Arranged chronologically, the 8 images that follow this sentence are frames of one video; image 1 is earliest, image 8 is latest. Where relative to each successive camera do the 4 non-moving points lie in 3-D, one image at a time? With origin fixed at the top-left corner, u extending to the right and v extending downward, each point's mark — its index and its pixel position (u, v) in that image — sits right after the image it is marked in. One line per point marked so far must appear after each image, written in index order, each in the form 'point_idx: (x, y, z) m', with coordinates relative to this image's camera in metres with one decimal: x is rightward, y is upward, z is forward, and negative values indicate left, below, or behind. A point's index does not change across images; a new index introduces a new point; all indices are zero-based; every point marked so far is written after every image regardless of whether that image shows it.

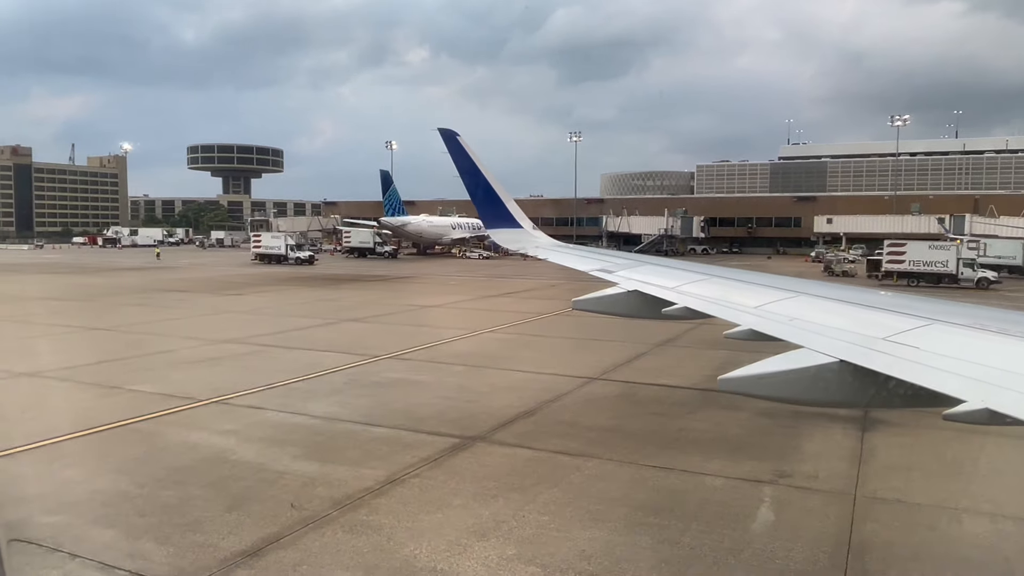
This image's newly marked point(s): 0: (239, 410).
0: (-3.4, -1.5, +10.0) m
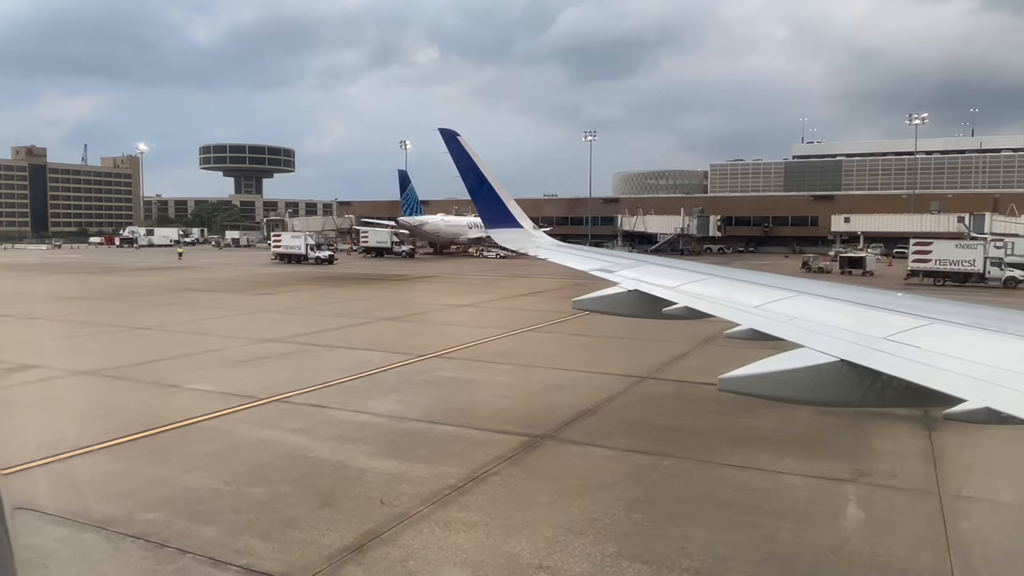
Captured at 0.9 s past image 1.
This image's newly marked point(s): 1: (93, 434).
0: (-2.6, -1.5, +10.1) m
1: (-4.6, -1.6, +8.7) m
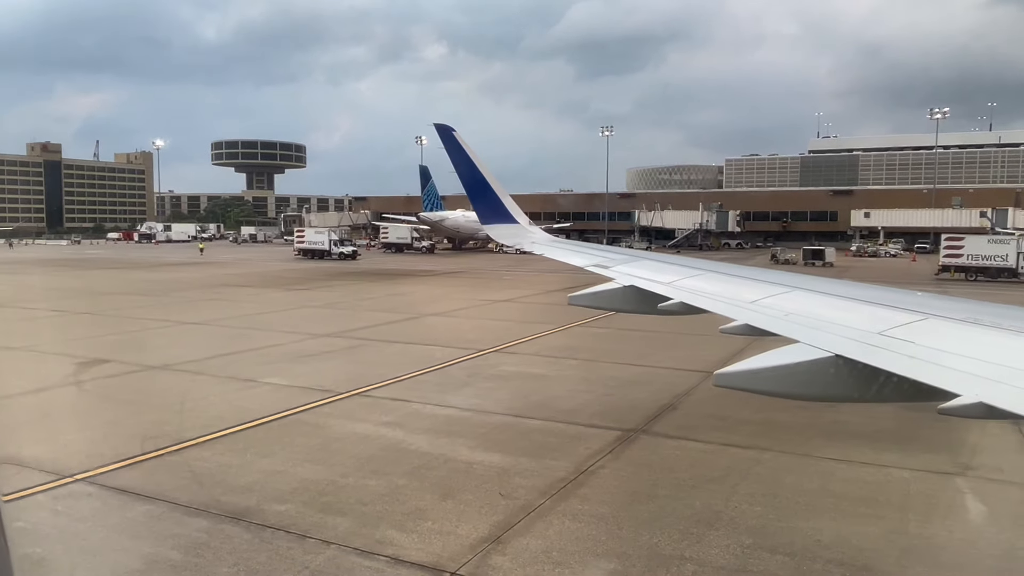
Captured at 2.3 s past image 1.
0: (-1.6, -1.5, +10.2) m
1: (-3.5, -1.5, +8.8) m
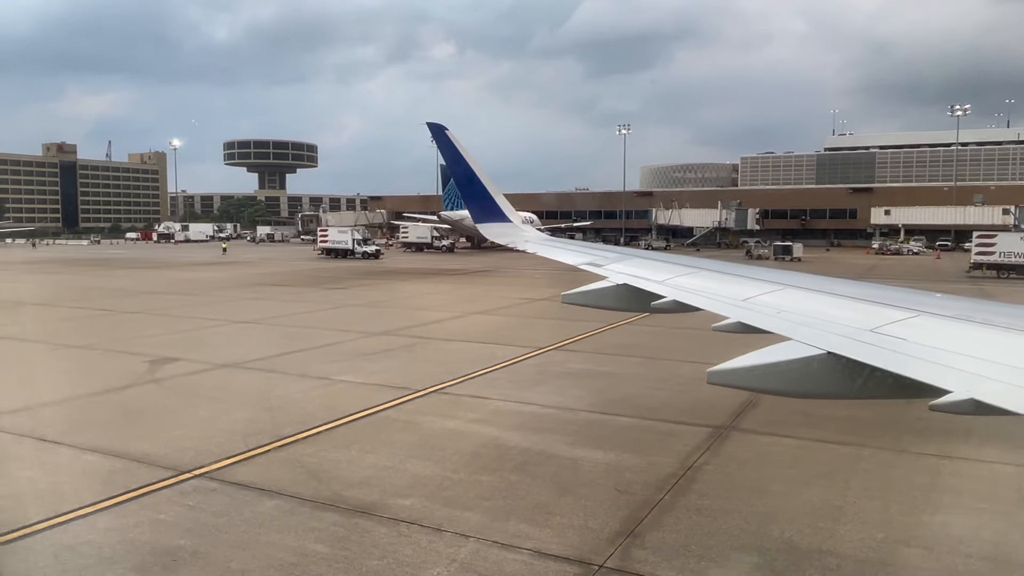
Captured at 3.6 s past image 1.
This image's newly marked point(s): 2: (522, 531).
0: (-0.6, -1.4, +10.3) m
1: (-2.5, -1.5, +9.0) m
2: (+0.1, -1.8, +5.9) m
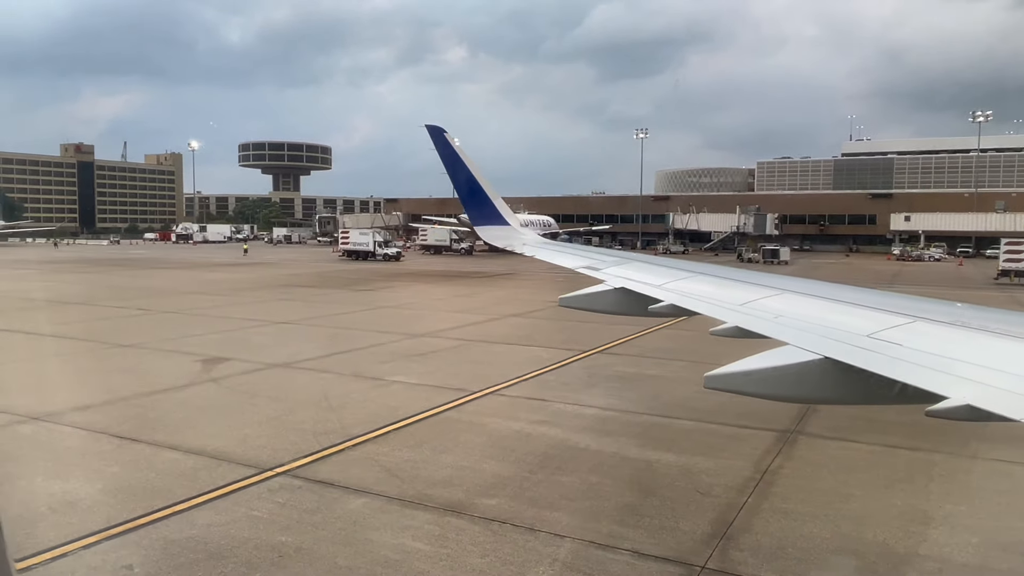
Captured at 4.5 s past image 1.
0: (+0.2, -1.5, +10.3) m
1: (-1.8, -1.5, +9.0) m
2: (+0.8, -1.8, +5.9) m
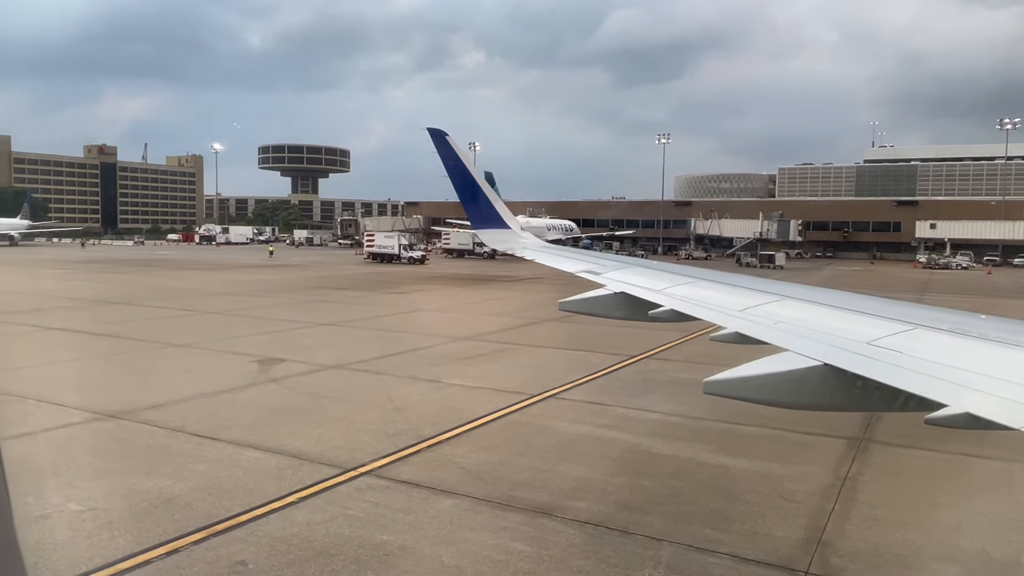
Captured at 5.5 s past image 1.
0: (+1.0, -1.5, +10.4) m
1: (-1.0, -1.6, +9.1) m
2: (+1.5, -1.9, +6.0) m
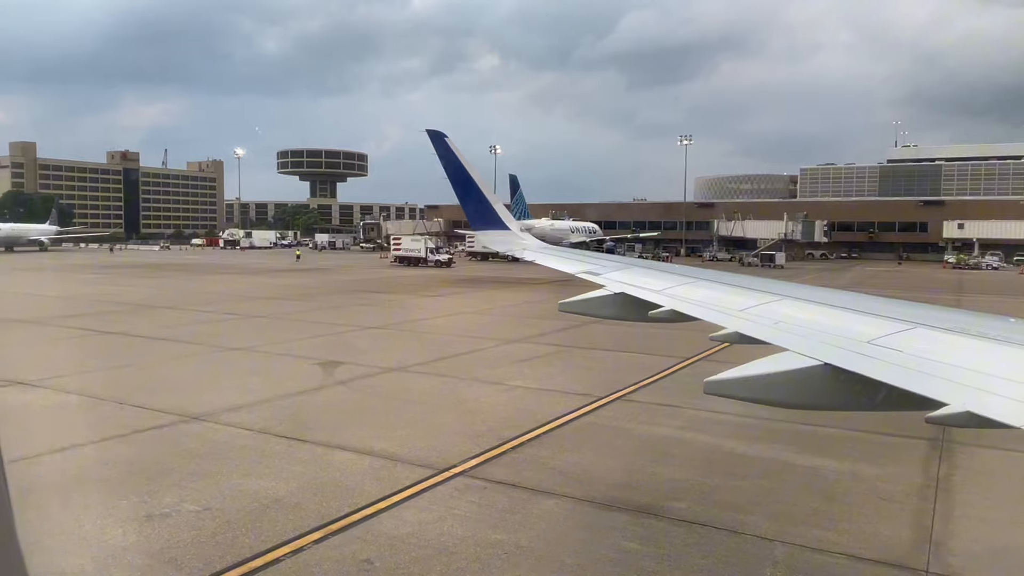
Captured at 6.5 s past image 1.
0: (+1.9, -1.6, +10.4) m
1: (-0.1, -1.6, +9.2) m
2: (+2.3, -1.9, +6.0) m
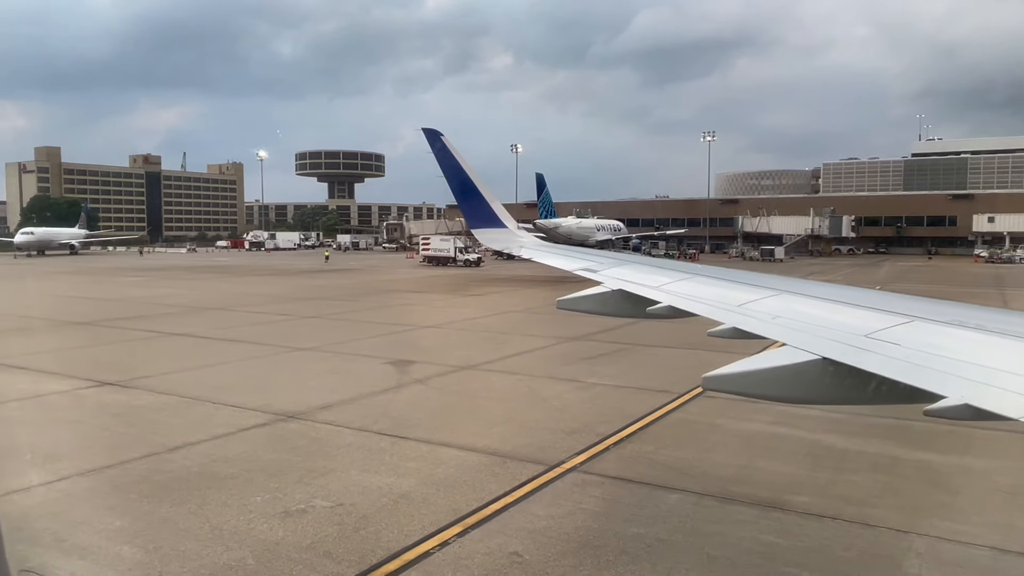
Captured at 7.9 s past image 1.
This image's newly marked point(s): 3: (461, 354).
0: (+3.0, -1.5, +10.4) m
1: (+1.0, -1.6, +9.2) m
2: (+3.3, -1.8, +6.0) m
3: (-0.9, -1.2, +14.5) m
